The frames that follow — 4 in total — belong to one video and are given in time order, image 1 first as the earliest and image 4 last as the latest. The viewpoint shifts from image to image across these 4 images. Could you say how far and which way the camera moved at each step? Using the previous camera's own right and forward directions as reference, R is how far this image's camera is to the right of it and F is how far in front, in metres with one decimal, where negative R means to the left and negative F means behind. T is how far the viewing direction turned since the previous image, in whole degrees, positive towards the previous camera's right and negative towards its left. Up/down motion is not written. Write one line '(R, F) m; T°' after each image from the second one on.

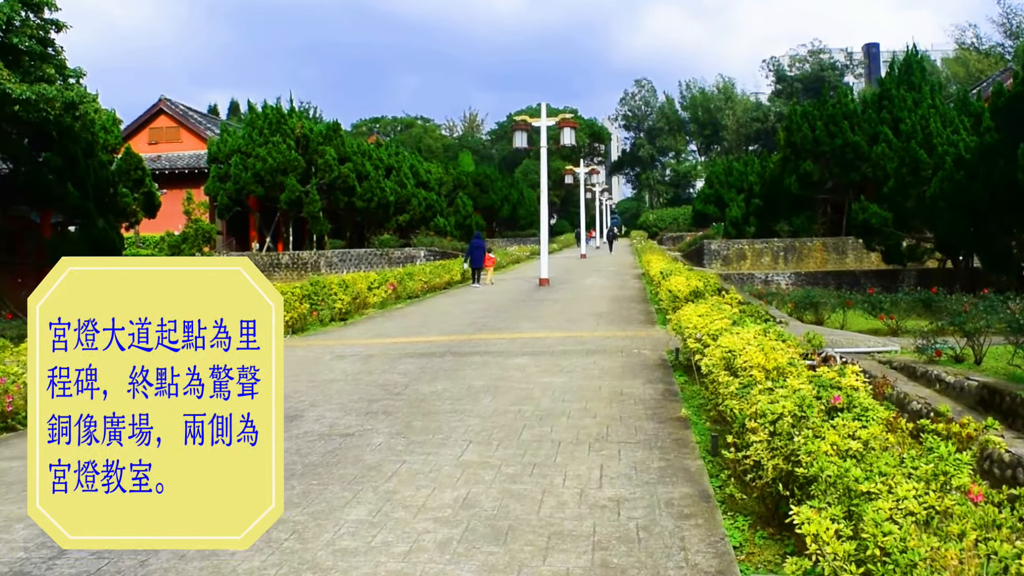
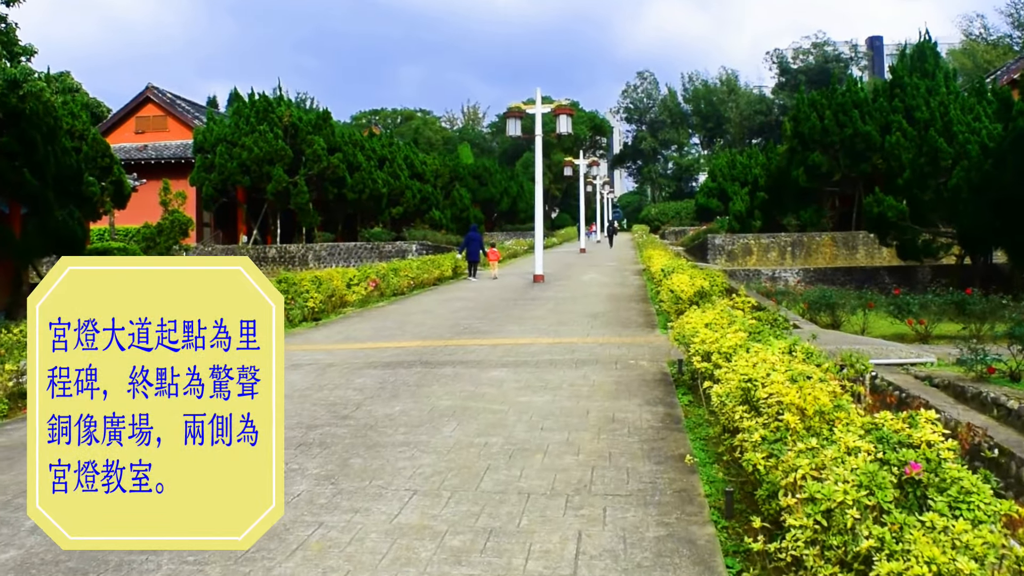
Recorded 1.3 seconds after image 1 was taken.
(+0.2, +1.3) m; 0°
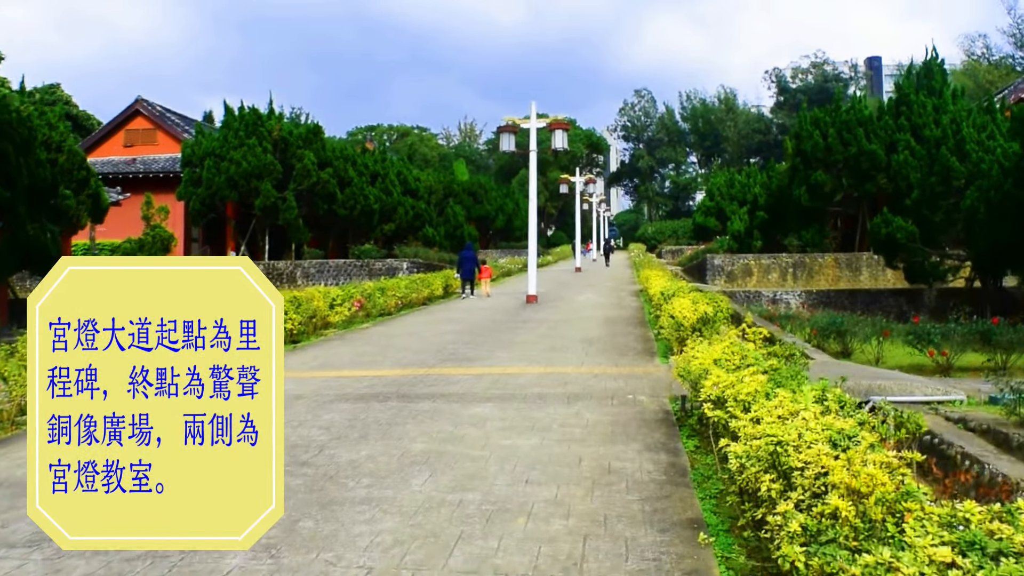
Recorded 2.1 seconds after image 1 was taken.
(+0.1, +0.8) m; 0°
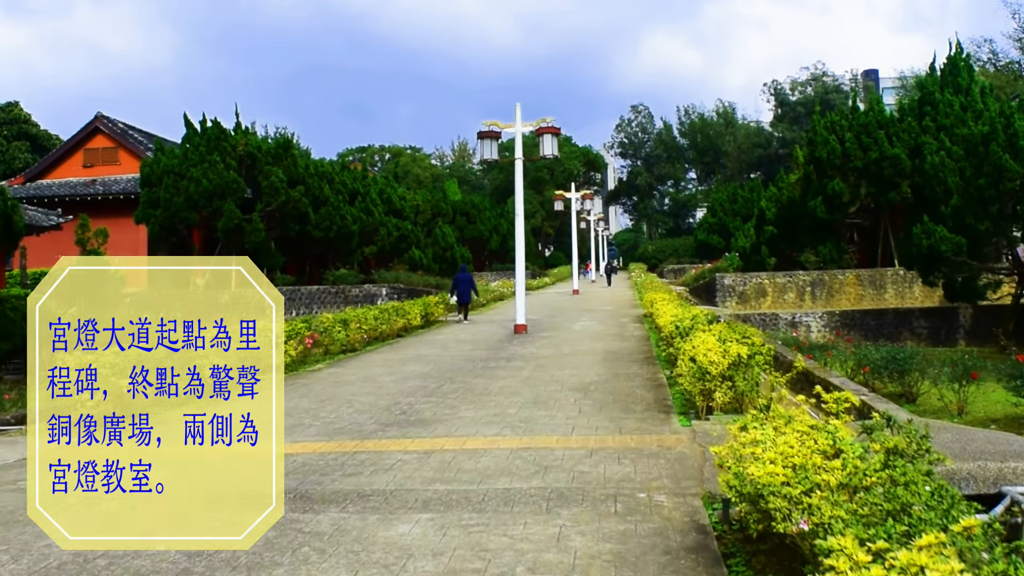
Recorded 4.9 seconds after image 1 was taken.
(+0.3, +2.7) m; 0°
